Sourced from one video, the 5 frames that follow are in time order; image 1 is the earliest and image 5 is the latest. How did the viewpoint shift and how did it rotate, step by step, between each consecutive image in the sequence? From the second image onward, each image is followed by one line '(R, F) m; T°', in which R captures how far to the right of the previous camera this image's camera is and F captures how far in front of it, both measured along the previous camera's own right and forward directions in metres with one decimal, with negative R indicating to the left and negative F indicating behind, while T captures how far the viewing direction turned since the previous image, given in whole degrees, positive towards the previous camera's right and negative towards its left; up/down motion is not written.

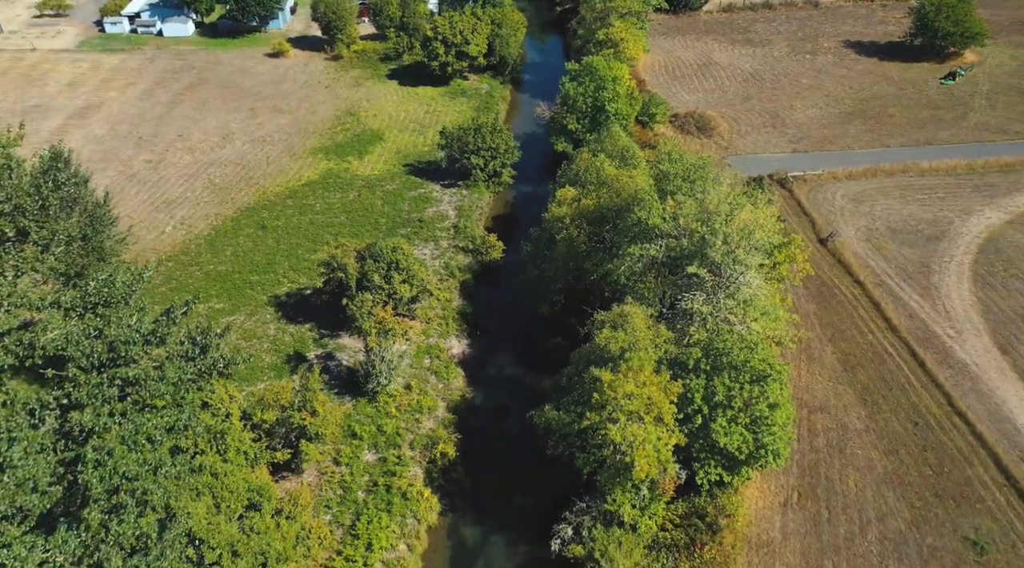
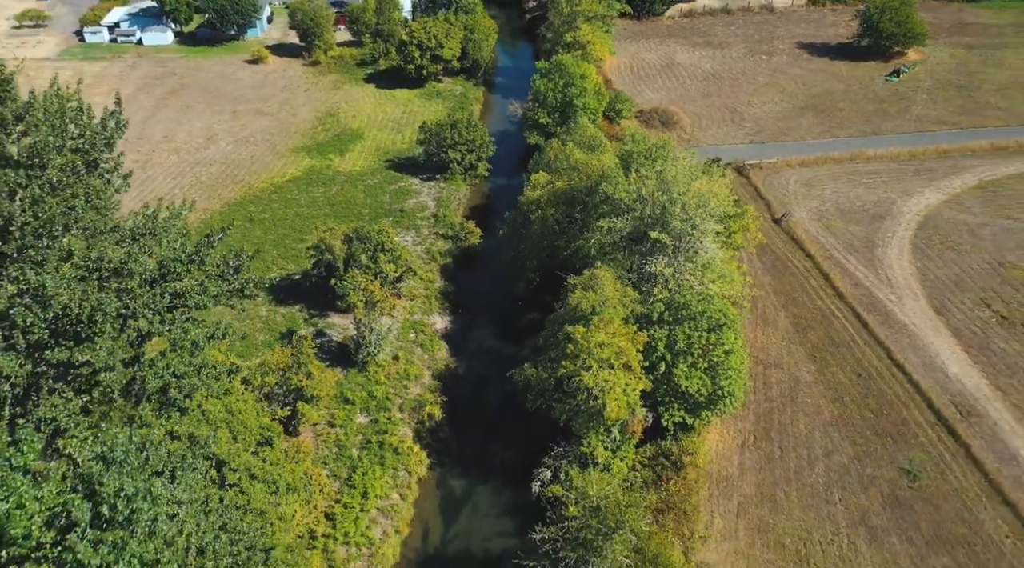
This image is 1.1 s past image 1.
(-0.4, -3.6) m; +2°
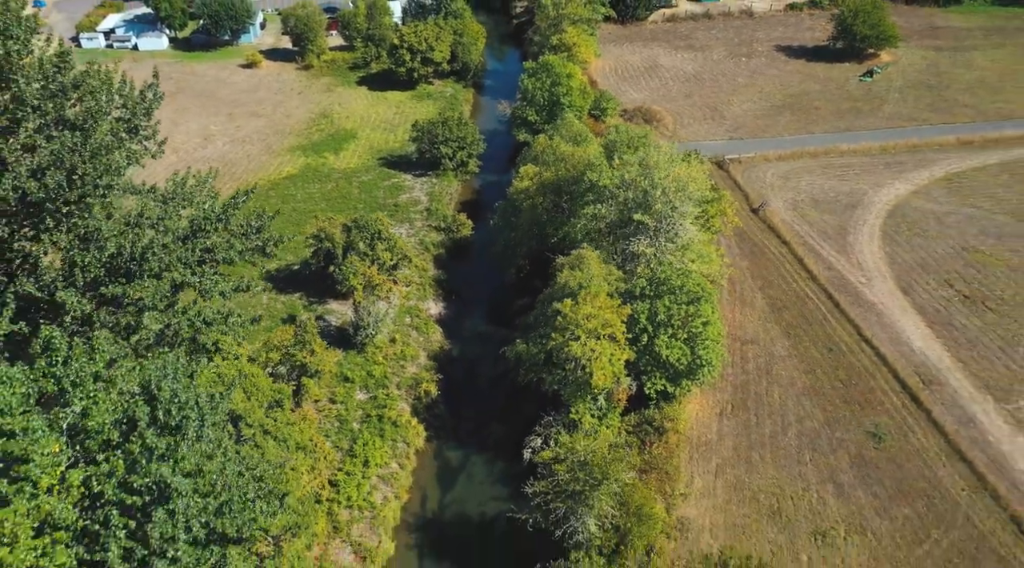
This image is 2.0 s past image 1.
(-0.2, -2.5) m; +1°
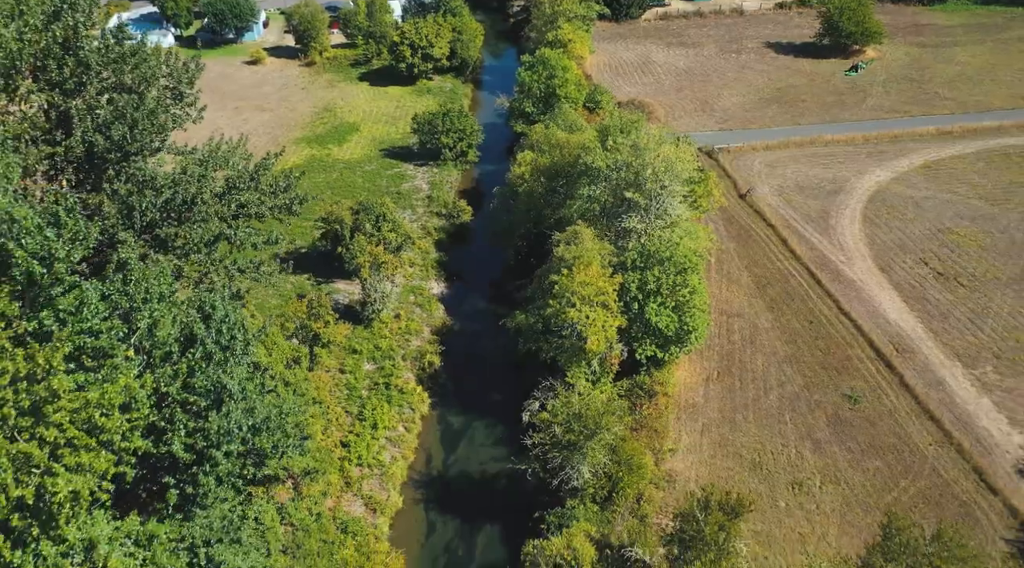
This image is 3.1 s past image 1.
(-0.1, -2.7) m; 0°
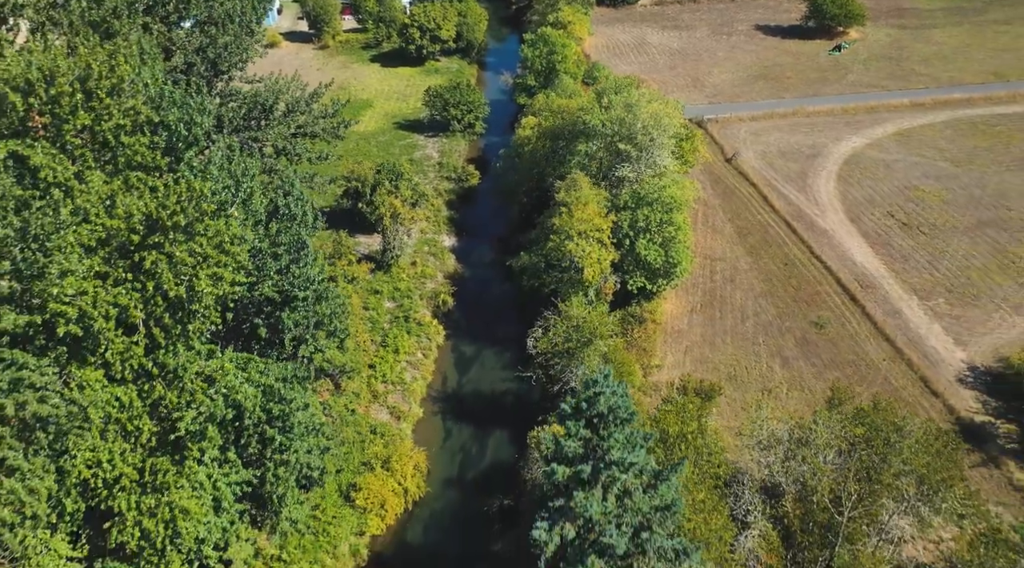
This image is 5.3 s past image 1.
(-0.3, -5.5) m; 0°
